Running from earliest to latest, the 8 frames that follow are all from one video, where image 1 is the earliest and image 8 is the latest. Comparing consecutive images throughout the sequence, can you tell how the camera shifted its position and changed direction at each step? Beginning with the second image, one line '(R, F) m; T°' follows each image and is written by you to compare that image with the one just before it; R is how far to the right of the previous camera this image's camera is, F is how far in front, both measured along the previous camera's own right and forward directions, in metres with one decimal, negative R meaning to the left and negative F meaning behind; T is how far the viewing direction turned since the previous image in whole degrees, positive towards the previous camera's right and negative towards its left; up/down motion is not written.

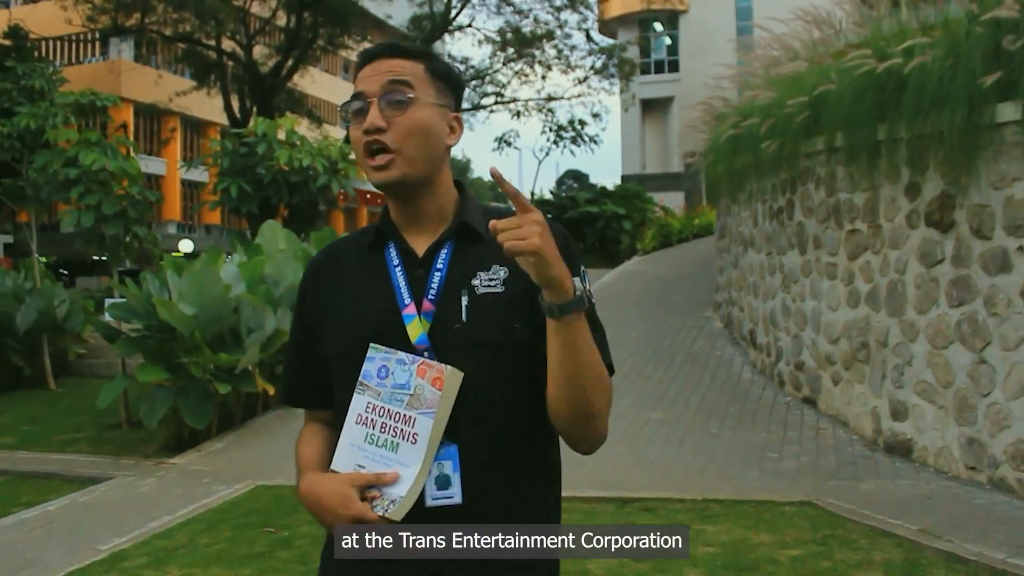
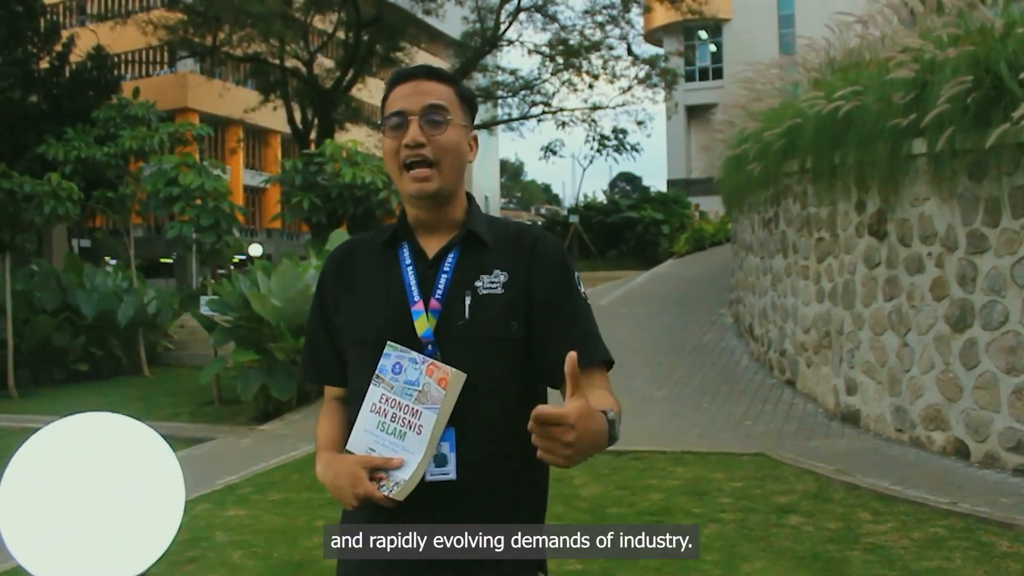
(+0.3, -1.5) m; -3°
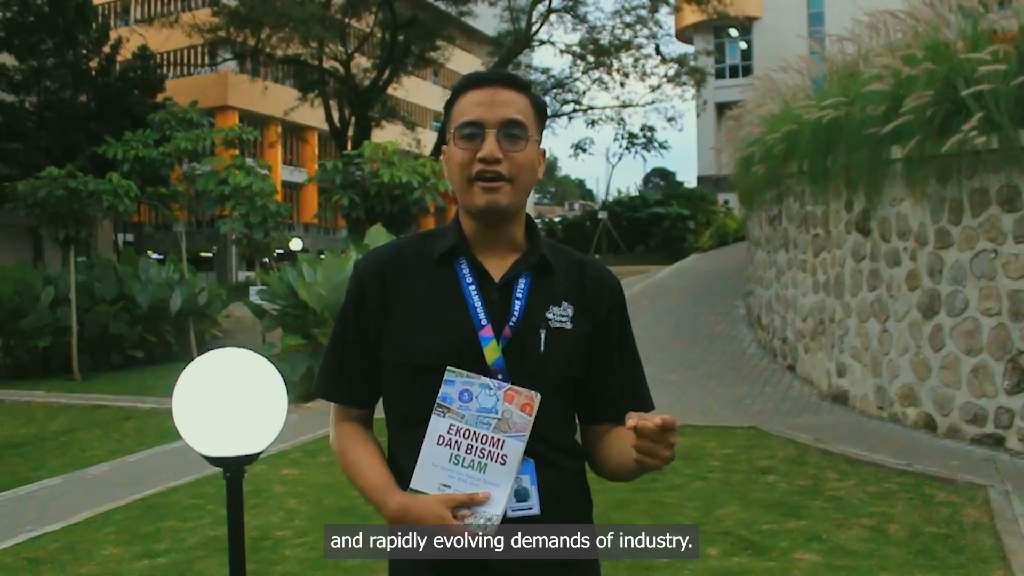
(+0.1, -0.9) m; -2°
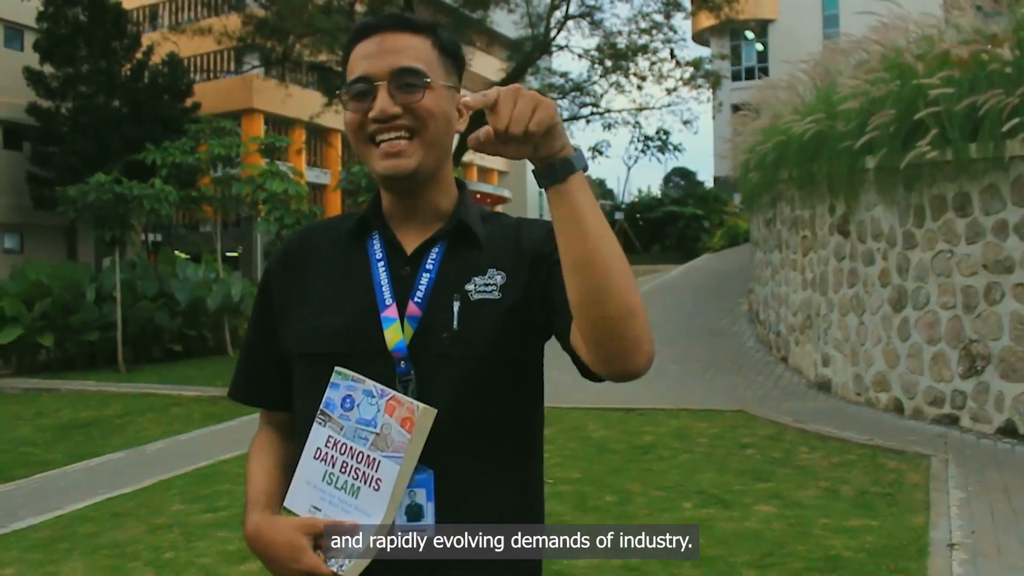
(+0.1, -0.9) m; -1°
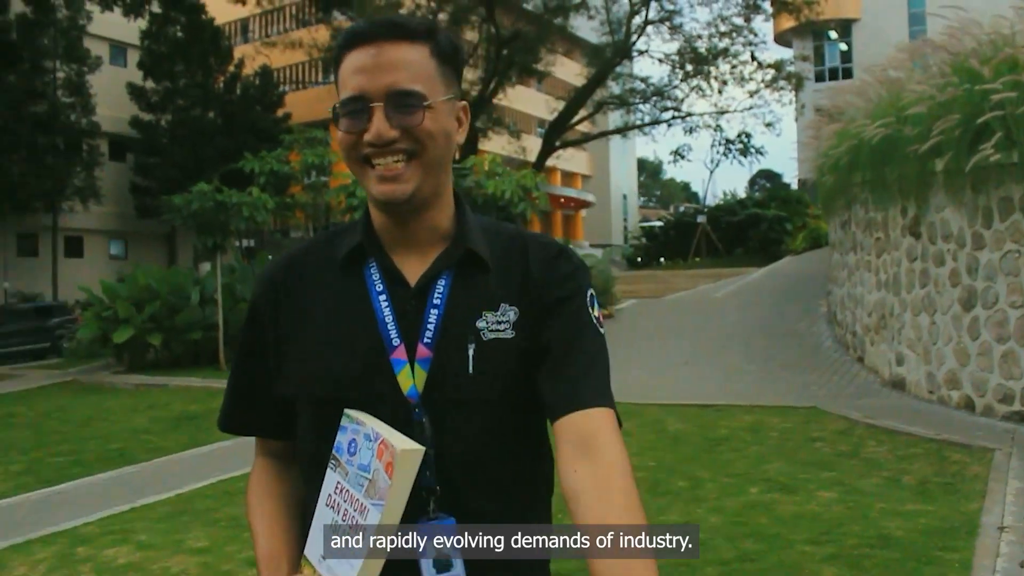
(0.0, -0.5) m; -5°
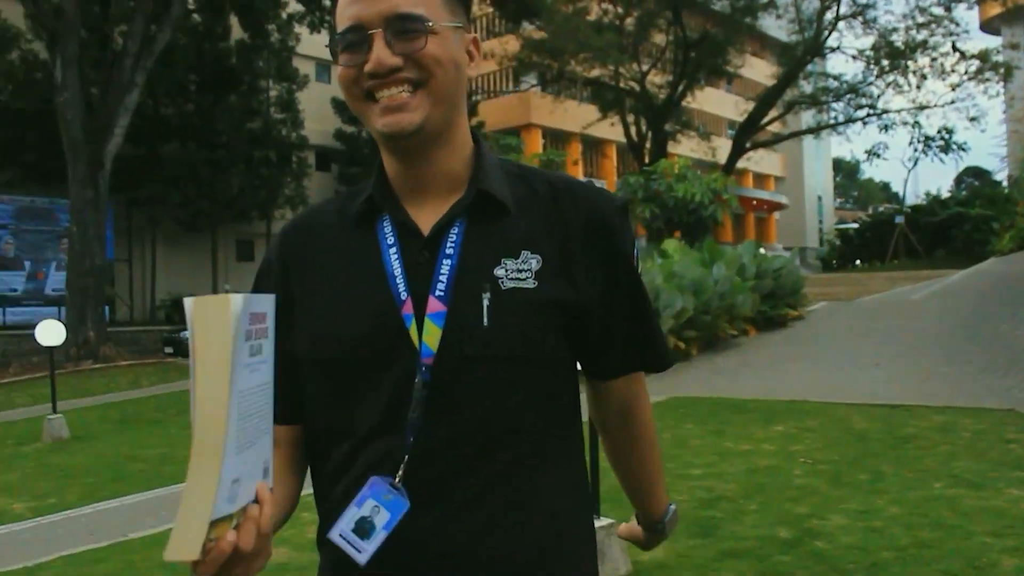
(0.0, -0.4) m; -11°
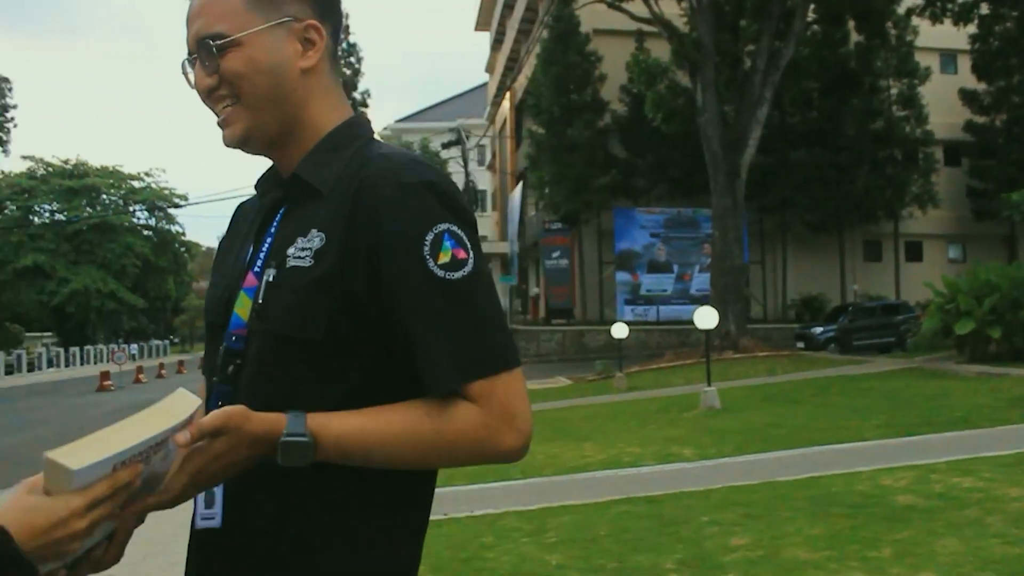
(+0.2, -1.3) m; -36°
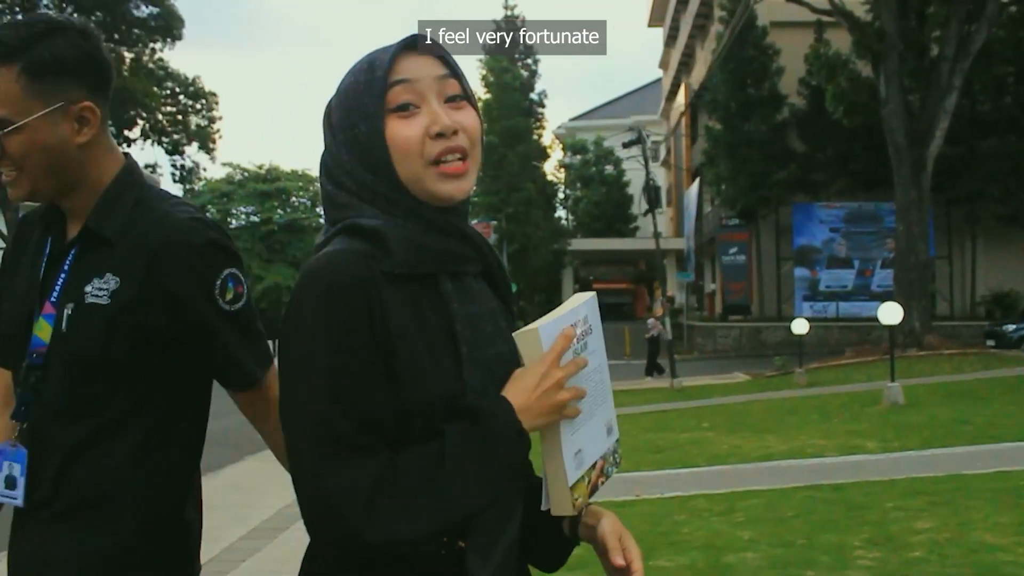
(-0.2, -0.7) m; -10°
